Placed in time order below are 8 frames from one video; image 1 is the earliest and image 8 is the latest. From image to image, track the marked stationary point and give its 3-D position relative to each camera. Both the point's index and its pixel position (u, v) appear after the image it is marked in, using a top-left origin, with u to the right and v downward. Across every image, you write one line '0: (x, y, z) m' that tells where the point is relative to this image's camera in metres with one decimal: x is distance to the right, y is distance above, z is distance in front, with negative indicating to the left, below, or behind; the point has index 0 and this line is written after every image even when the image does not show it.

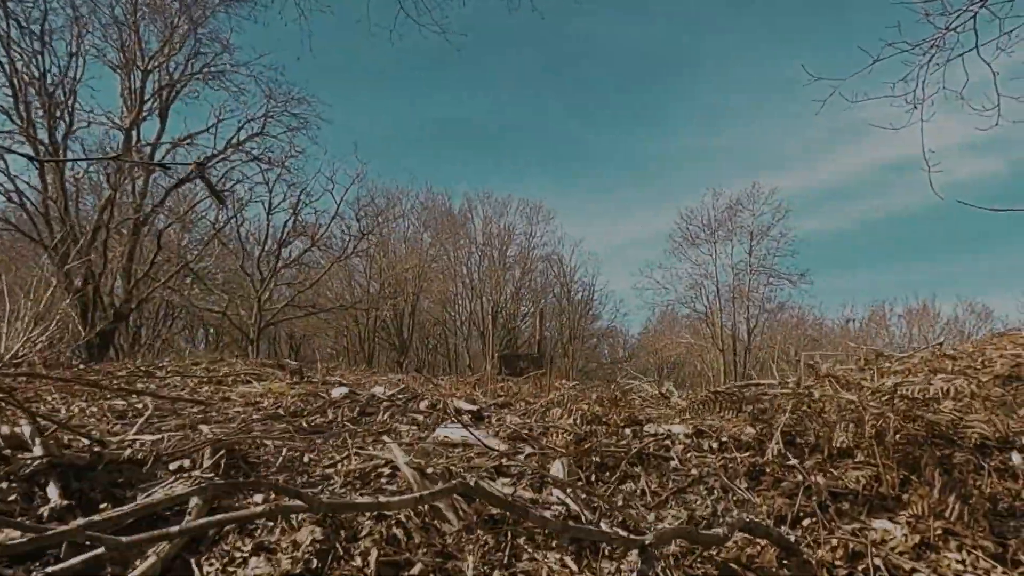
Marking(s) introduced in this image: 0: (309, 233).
0: (-5.1, +1.4, +18.9) m
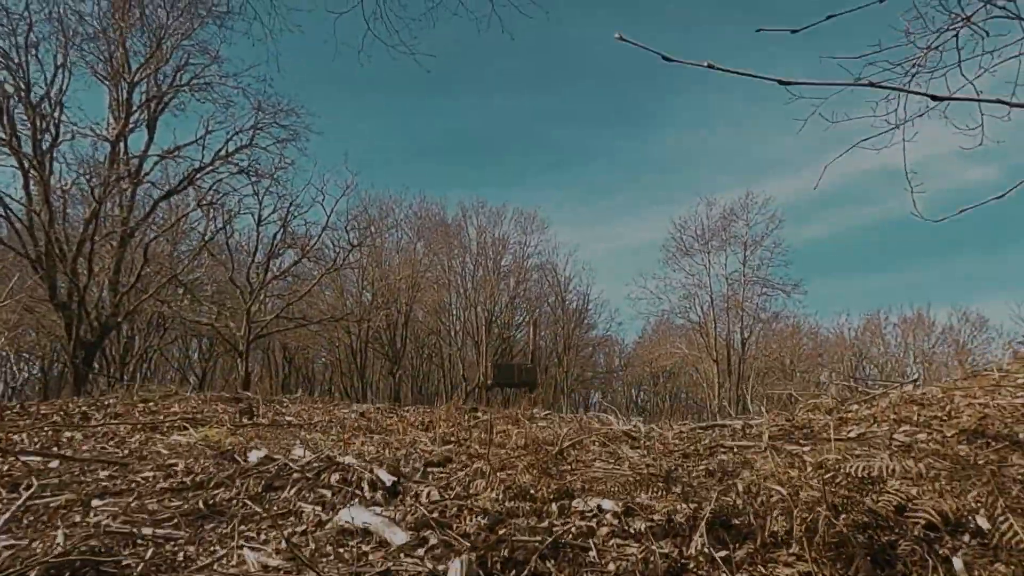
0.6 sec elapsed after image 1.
0: (-5.3, +1.1, +18.8) m
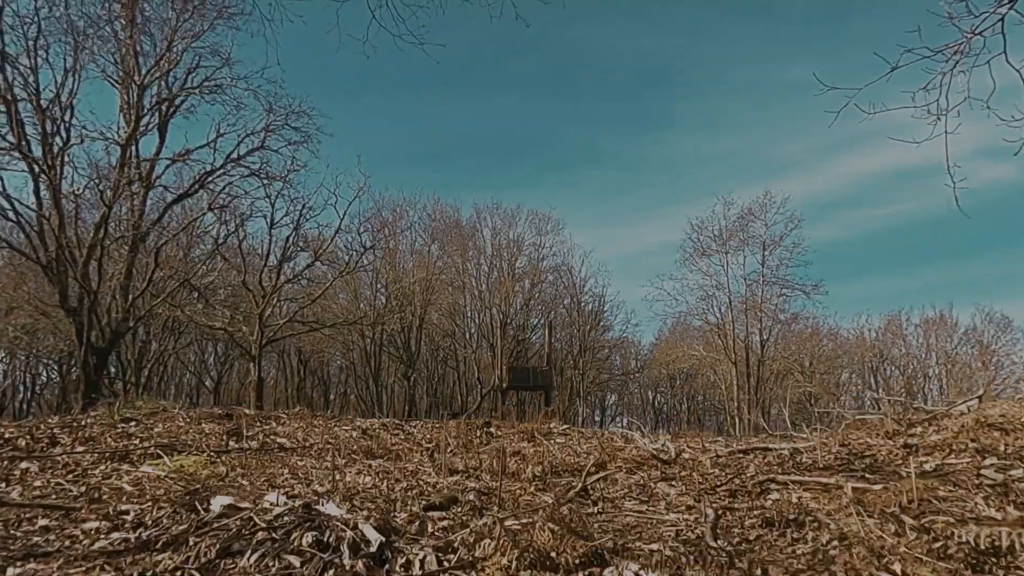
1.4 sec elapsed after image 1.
0: (-4.9, +1.0, +18.7) m
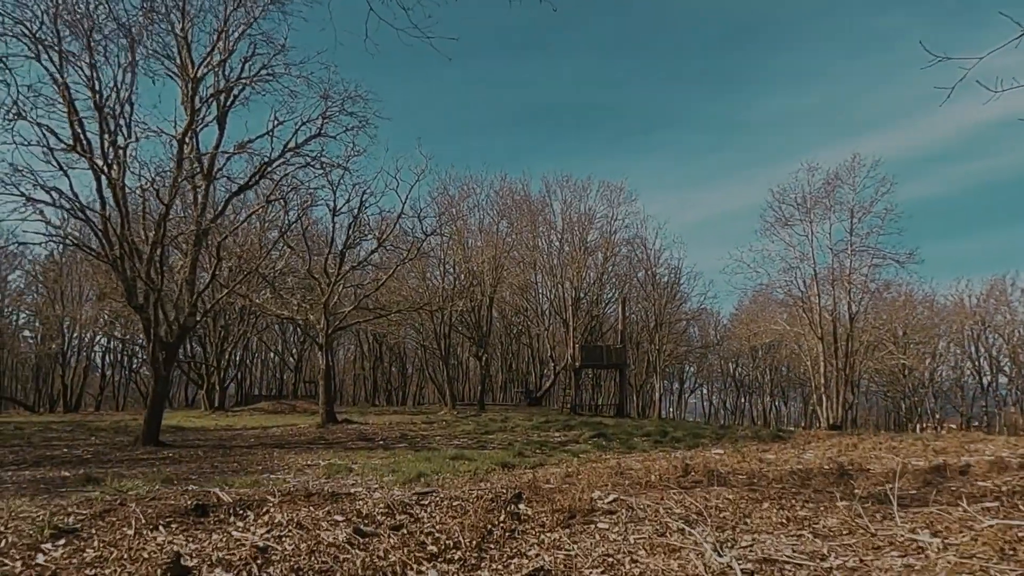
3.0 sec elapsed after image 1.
0: (-3.3, +1.4, +18.4) m
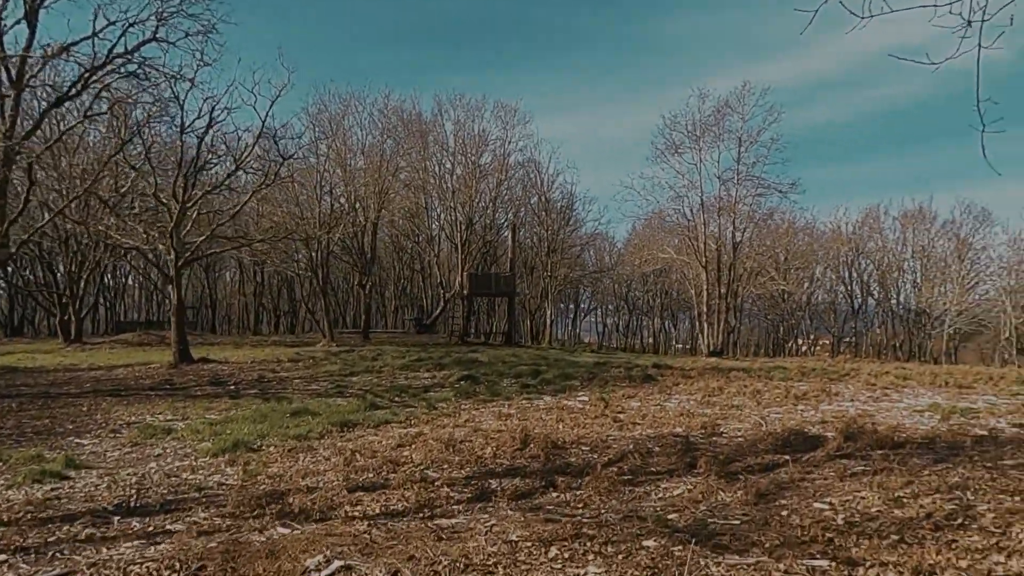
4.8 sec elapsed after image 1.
0: (-6.1, +3.0, +16.7) m
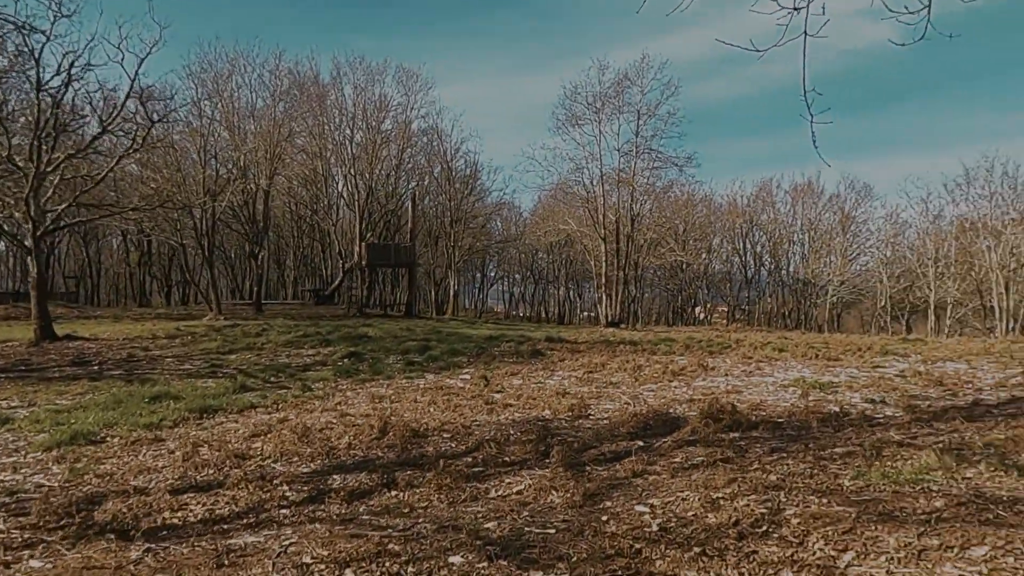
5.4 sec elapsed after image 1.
0: (-8.4, +3.6, +15.4) m
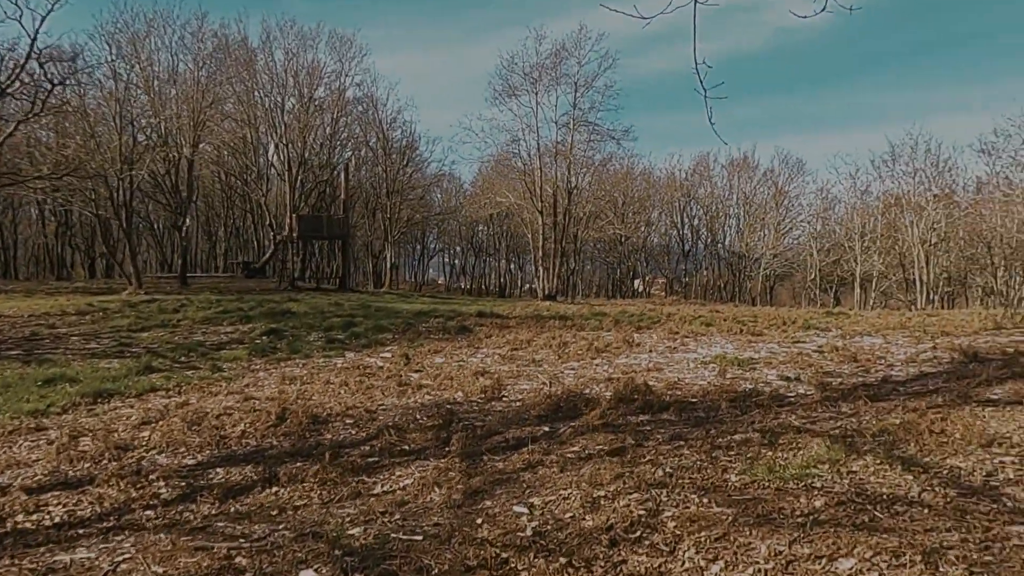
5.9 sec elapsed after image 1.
0: (-9.8, +4.1, +14.4) m
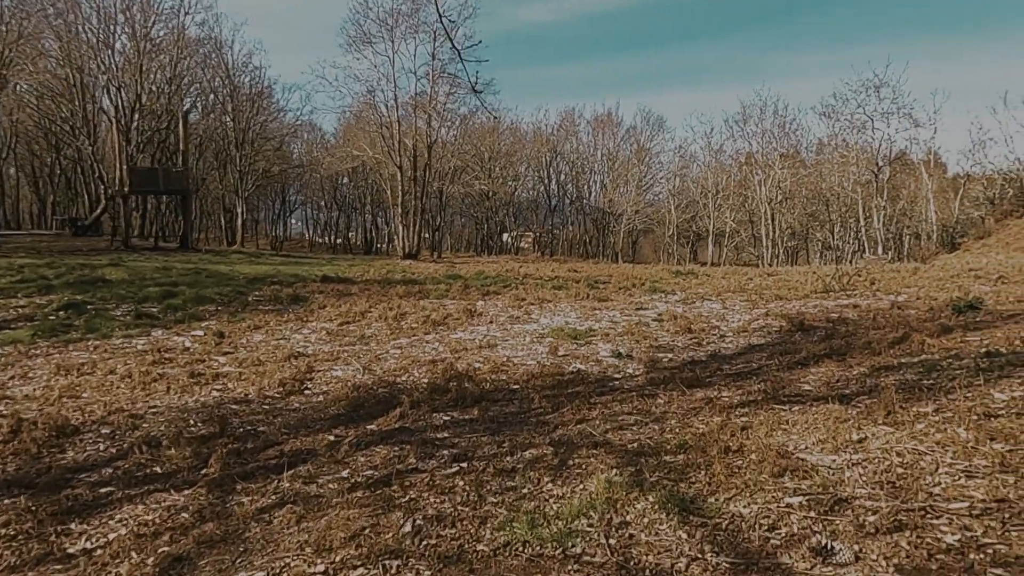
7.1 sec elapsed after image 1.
0: (-12.4, +4.6, +11.7) m
